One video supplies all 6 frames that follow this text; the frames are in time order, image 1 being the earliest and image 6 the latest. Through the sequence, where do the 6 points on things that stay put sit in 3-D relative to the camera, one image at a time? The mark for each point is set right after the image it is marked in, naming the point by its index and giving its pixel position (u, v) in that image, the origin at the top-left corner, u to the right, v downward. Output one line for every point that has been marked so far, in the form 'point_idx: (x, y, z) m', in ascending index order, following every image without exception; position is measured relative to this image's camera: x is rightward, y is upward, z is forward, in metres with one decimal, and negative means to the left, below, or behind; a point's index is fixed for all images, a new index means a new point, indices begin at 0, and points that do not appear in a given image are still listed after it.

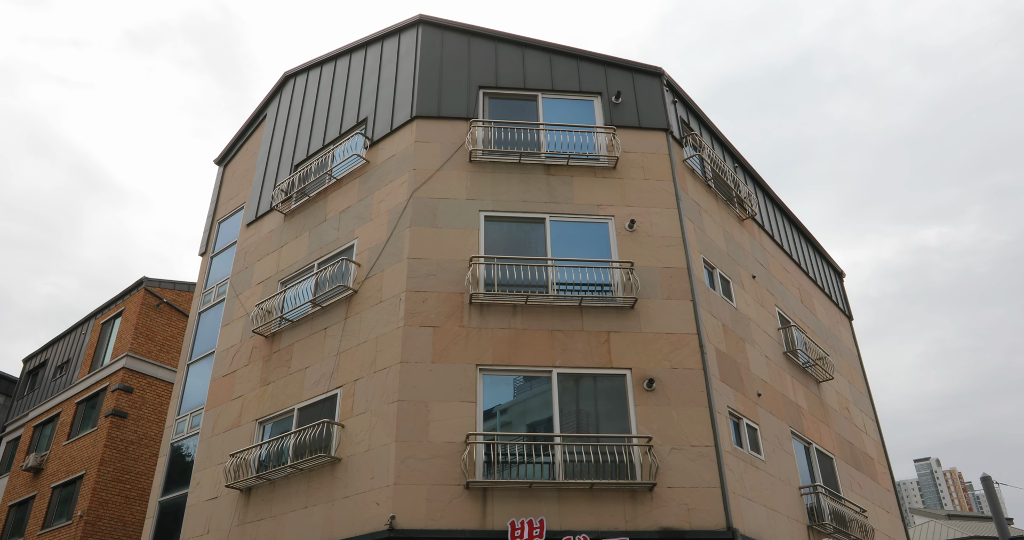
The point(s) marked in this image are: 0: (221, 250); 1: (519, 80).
0: (-7.4, +0.5, +19.4) m
1: (+0.2, +4.0, +16.3) m
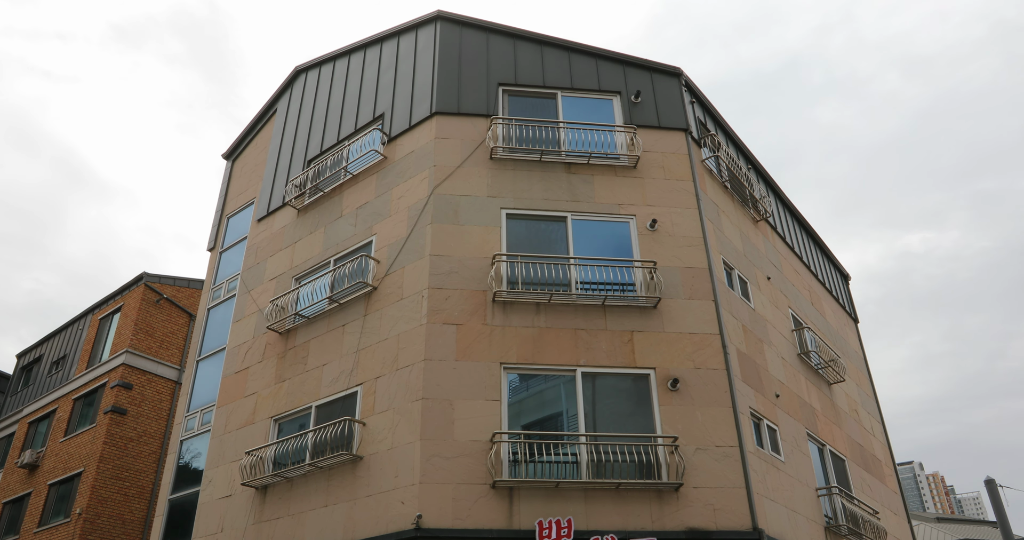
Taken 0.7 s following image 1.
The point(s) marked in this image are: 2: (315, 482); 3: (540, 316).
0: (-7.1, +0.6, +19.2) m
1: (+0.6, +4.1, +16.2) m
2: (-3.4, -3.7, +13.2) m
3: (+0.5, -0.8, +13.3) m
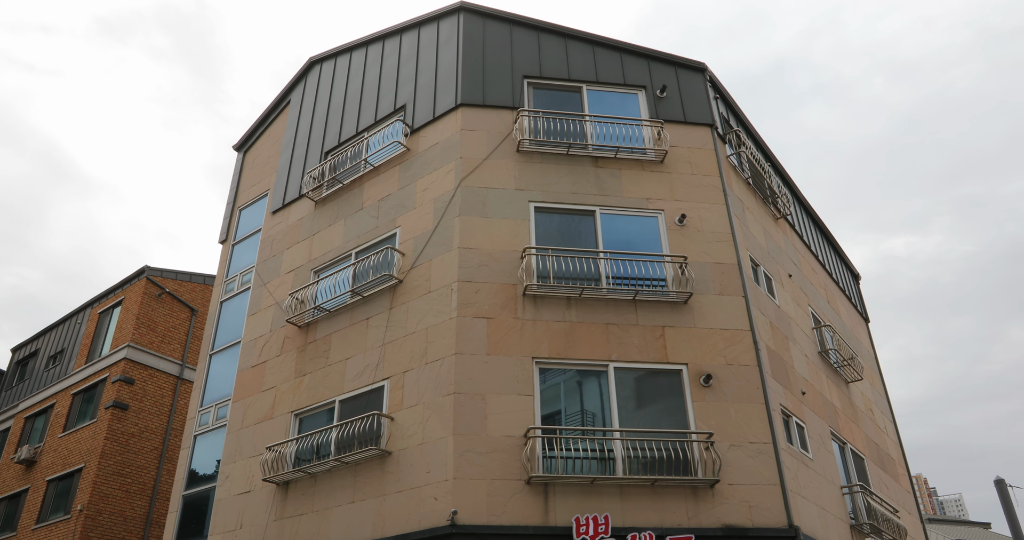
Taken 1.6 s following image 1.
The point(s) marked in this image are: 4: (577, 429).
0: (-6.6, +0.8, +18.9) m
1: (+1.1, +4.2, +16.0) m
2: (-2.9, -3.5, +13.0) m
3: (+1.0, -0.7, +13.1) m
4: (+0.8, -2.5, +11.9) m
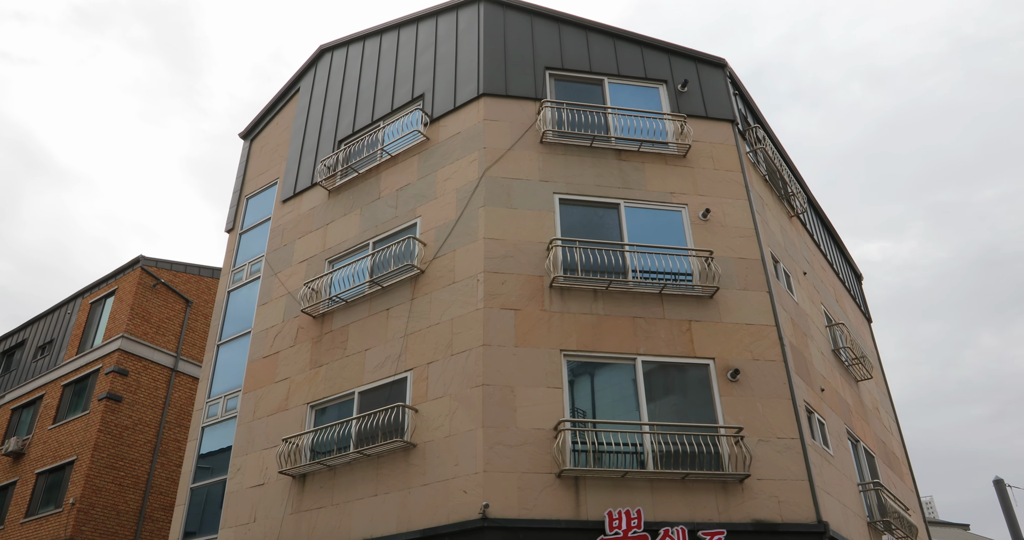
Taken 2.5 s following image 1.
0: (-6.3, +1.1, +18.5) m
1: (+1.5, +4.3, +15.9) m
2: (-2.5, -3.3, +12.8) m
3: (+1.5, -0.6, +13.0) m
4: (+1.2, -2.4, +11.8) m
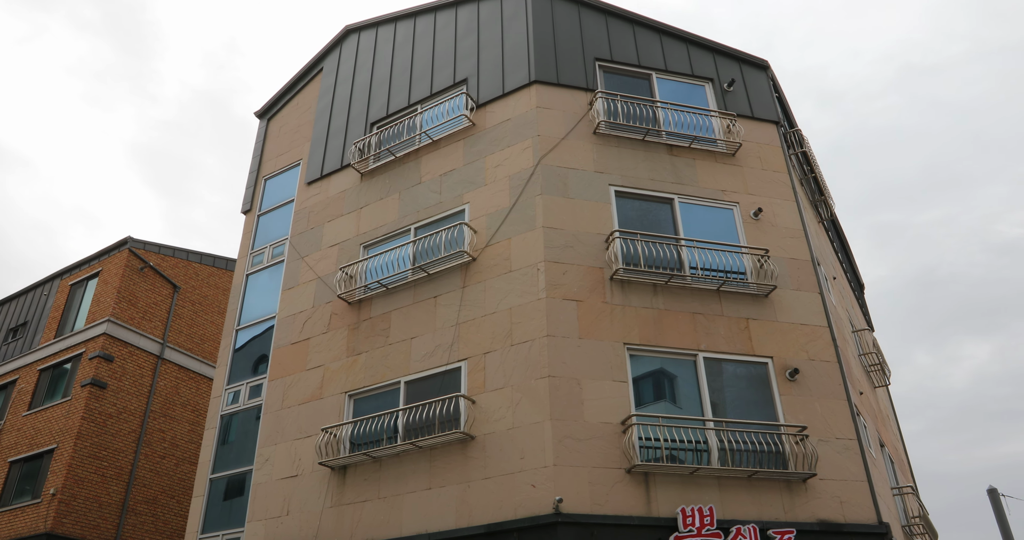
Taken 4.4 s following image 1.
0: (-5.6, +1.4, +17.8) m
1: (+2.5, +4.4, +15.7) m
2: (-1.6, -3.1, +12.3) m
3: (+2.4, -0.5, +12.8) m
4: (+2.2, -2.2, +11.6) m
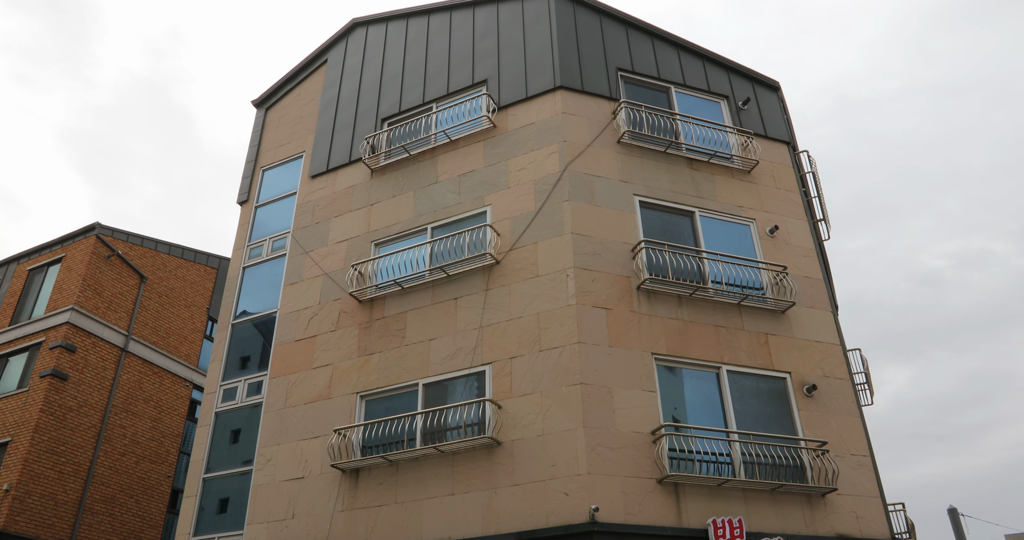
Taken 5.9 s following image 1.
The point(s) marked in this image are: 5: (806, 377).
0: (-5.5, +1.6, +17.2) m
1: (+2.9, +4.2, +15.8) m
2: (-1.2, -3.1, +12.0) m
3: (+2.9, -0.6, +12.8) m
4: (+2.7, -2.4, +11.6) m
5: (+5.0, -1.8, +13.0) m
